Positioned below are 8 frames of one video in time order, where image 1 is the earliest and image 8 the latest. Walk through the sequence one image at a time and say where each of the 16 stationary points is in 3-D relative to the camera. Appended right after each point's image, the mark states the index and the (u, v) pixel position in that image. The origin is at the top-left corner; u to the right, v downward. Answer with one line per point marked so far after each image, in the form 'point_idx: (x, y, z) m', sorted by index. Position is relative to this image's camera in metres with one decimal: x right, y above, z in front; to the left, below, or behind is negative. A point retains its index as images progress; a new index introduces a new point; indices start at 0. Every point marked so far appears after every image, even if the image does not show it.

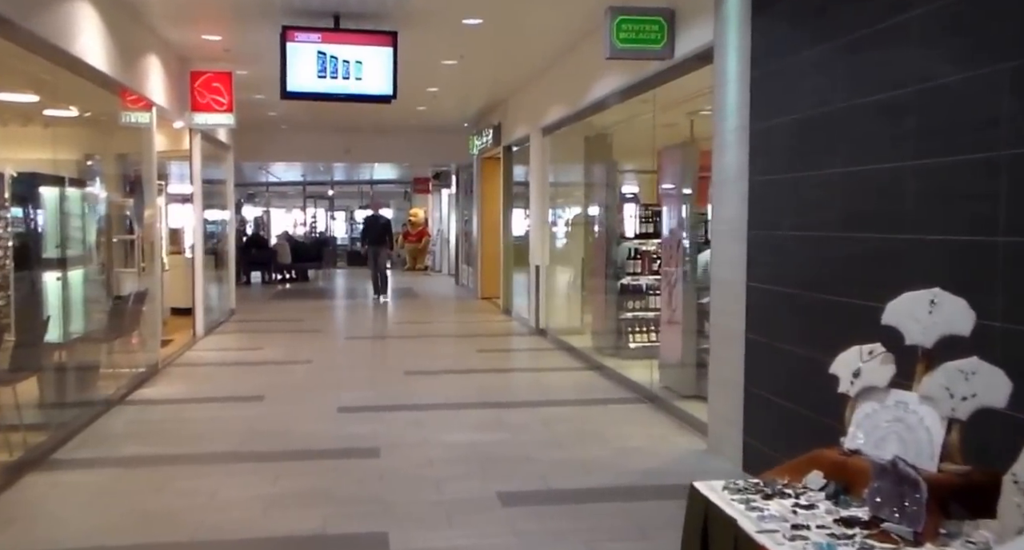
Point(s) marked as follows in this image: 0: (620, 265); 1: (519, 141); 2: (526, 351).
0: (+1.2, +0.1, +9.5) m
1: (+0.2, +2.0, +13.5) m
2: (+0.2, -0.9, +10.0) m
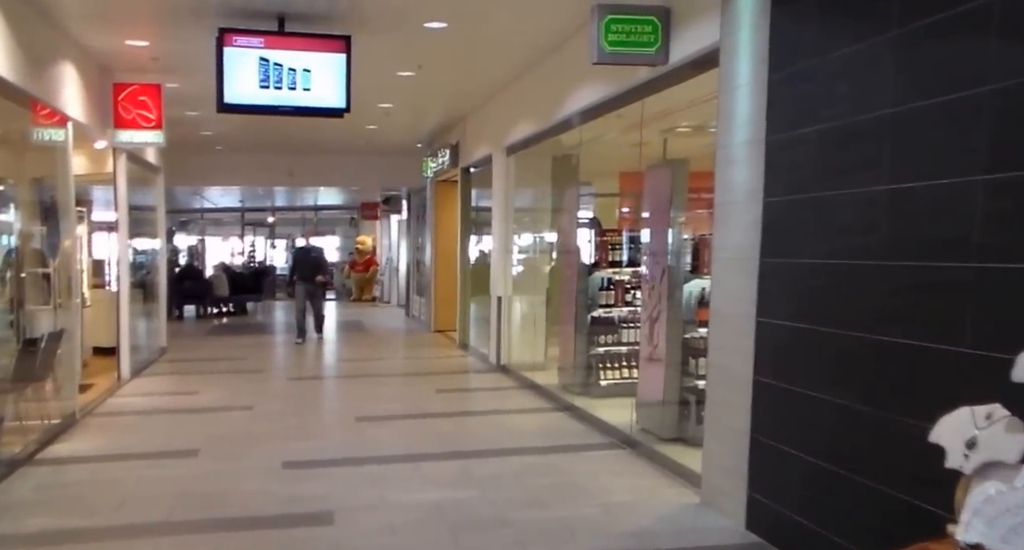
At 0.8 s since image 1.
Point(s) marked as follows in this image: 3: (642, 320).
0: (+0.8, -0.2, +8.8) m
1: (-0.5, +1.5, +12.8) m
2: (-0.2, -1.2, +9.1) m
3: (+1.0, -0.3, +6.8) m
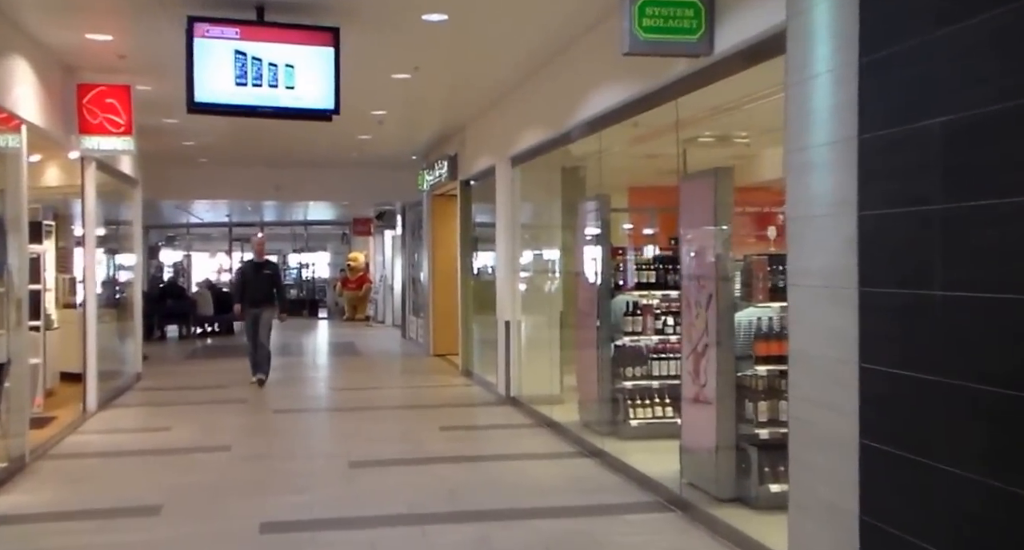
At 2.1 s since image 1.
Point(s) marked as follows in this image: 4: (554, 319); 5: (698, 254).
0: (+0.9, -0.4, +7.9) m
1: (-0.4, +1.3, +11.9) m
2: (-0.1, -1.4, +8.2) m
3: (+1.1, -0.5, +5.9) m
4: (+0.4, -0.4, +9.4) m
5: (+1.1, +0.1, +5.7) m
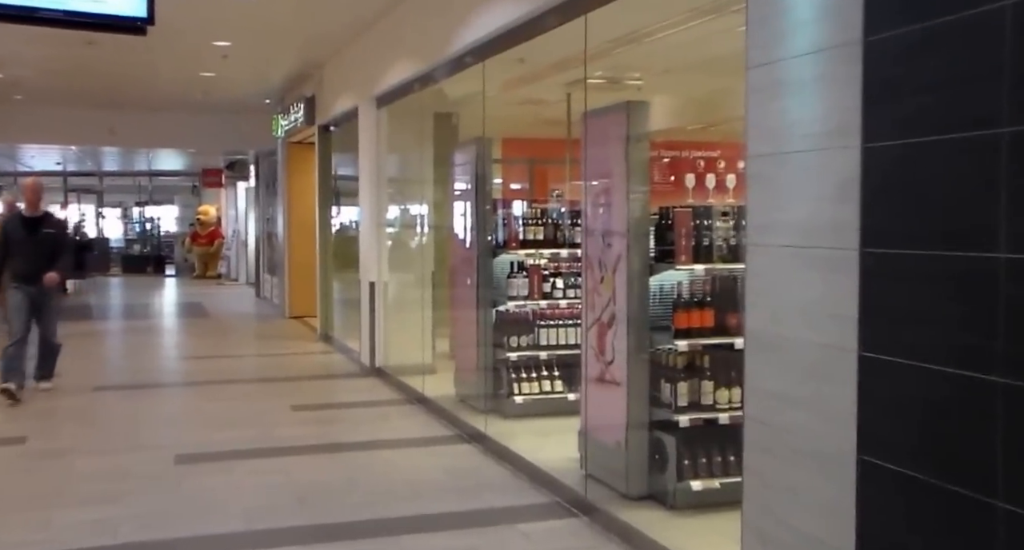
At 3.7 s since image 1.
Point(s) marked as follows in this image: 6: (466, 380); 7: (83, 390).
0: (-0.1, -0.1, +7.0) m
1: (-2.0, +1.8, +10.7) m
2: (-1.1, -1.0, +7.2) m
3: (+0.4, -0.3, +5.0) m
4: (-0.8, 0.0, +8.4) m
5: (+0.5, +0.4, +4.8) m
6: (-0.3, -0.8, +7.3) m
7: (-3.6, -1.0, +8.0) m
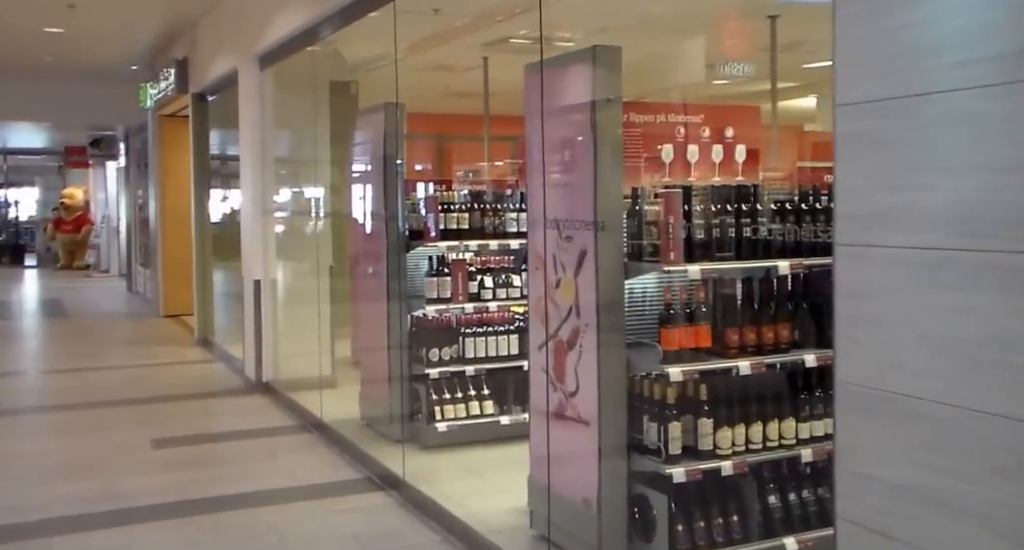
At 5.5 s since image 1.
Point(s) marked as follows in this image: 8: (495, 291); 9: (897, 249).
0: (-0.6, -0.1, +5.8) m
1: (-2.9, +1.9, +9.2) m
2: (-1.6, -1.0, +5.9) m
3: (+0.1, -0.3, +3.9) m
4: (-1.5, 0.0, +7.1) m
5: (+0.2, +0.3, +3.6) m
6: (-0.9, -0.8, +6.1) m
7: (-4.2, -1.0, +6.4) m
8: (-0.2, -0.1, +5.8) m
9: (+0.7, 0.0, +1.8) m
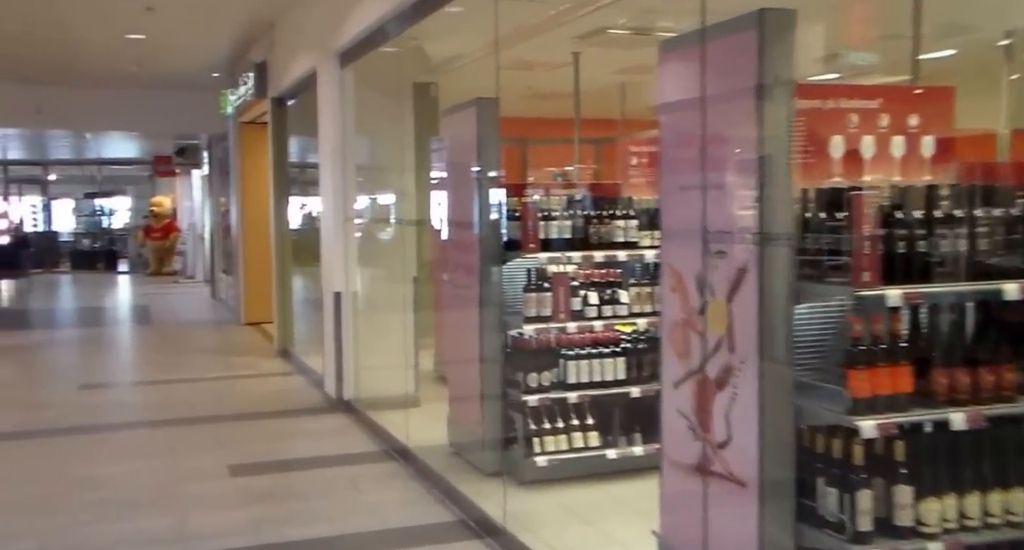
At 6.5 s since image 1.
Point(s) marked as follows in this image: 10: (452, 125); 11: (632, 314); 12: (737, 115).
0: (0.0, -0.1, +5.2) m
1: (-2.0, +1.8, +8.7) m
2: (-1.0, -1.1, +5.3) m
3: (+0.5, -0.3, +3.2) m
4: (-0.7, 0.0, +6.5) m
5: (+0.6, +0.3, +3.0) m
6: (-0.3, -0.9, +5.5) m
7: (-3.5, -1.0, +6.0) m
8: (+0.4, -0.2, +5.1) m
9: (+1.0, 0.0, +1.1) m
10: (-0.3, +0.9, +5.5) m
11: (+0.7, -0.2, +5.1) m
12: (+0.7, +0.5, +2.8) m
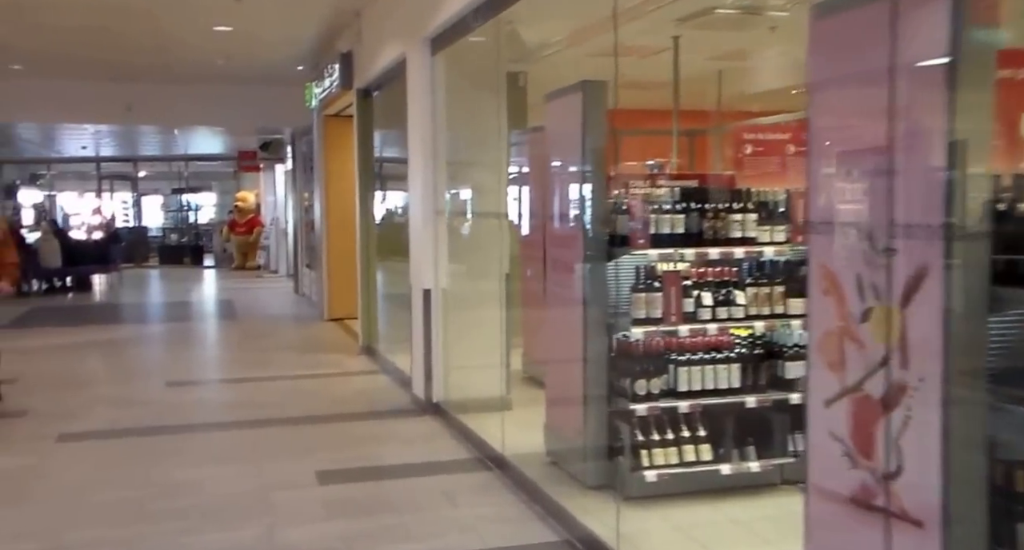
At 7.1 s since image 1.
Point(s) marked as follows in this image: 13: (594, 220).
0: (+0.5, -0.1, +4.8) m
1: (-1.2, +1.8, +8.5) m
2: (-0.5, -1.1, +5.0) m
3: (+0.9, -0.3, +2.8) m
4: (-0.1, 0.0, +6.2) m
5: (+1.0, +0.3, +2.5) m
6: (+0.3, -0.9, +5.1) m
7: (-2.9, -1.0, +5.9) m
8: (+1.0, -0.2, +4.7) m
9: (+1.2, 0.0, +0.6) m
10: (+0.3, +0.9, +5.2) m
11: (+1.2, -0.2, +4.6) m
12: (+1.0, +0.5, +2.4) m
13: (+0.4, +0.3, +4.8) m
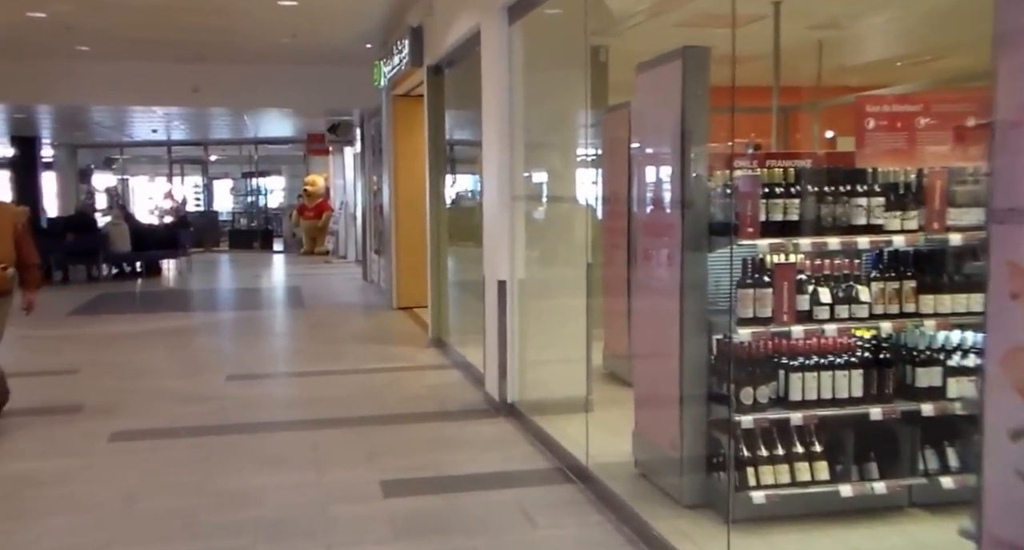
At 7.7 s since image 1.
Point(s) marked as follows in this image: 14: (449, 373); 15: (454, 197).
0: (+0.9, -0.1, +4.2) m
1: (-0.5, +1.9, +8.0) m
2: (-0.1, -1.0, +4.5) m
3: (+1.2, -0.3, +2.2) m
4: (+0.4, 0.0, +5.7) m
5: (+1.2, +0.3, +1.9) m
6: (+0.7, -0.8, +4.6) m
7: (-2.4, -0.9, +5.6) m
8: (+1.4, -0.1, +4.1) m
9: (+1.3, -0.1, 0.0) m
10: (+0.7, +0.9, +4.6) m
11: (+1.6, -0.2, +4.0) m
12: (+1.2, +0.5, +1.8) m
13: (+0.8, +0.3, +4.2) m
14: (-0.5, -0.8, +7.7) m
15: (-0.5, +0.7, +8.5) m
